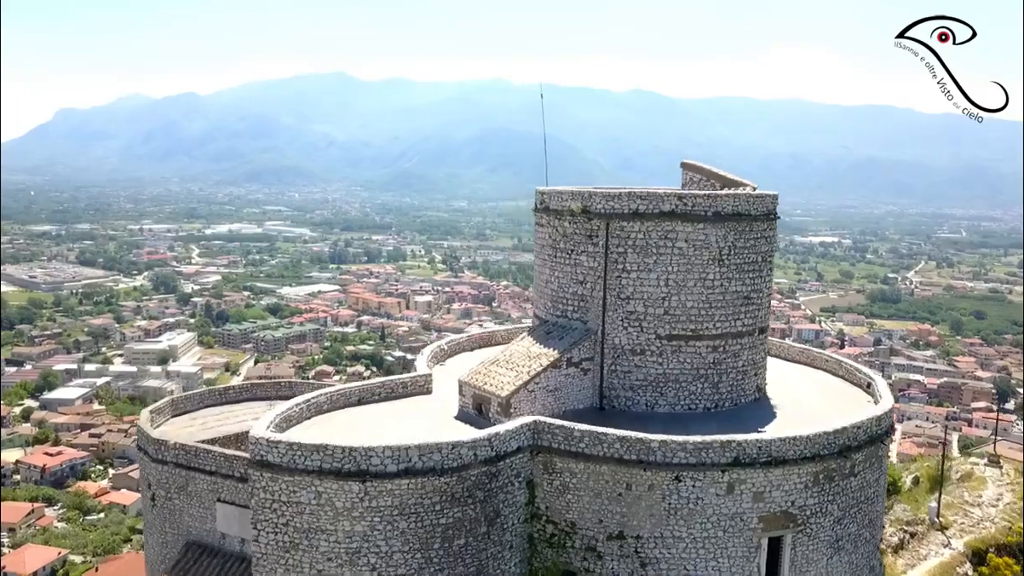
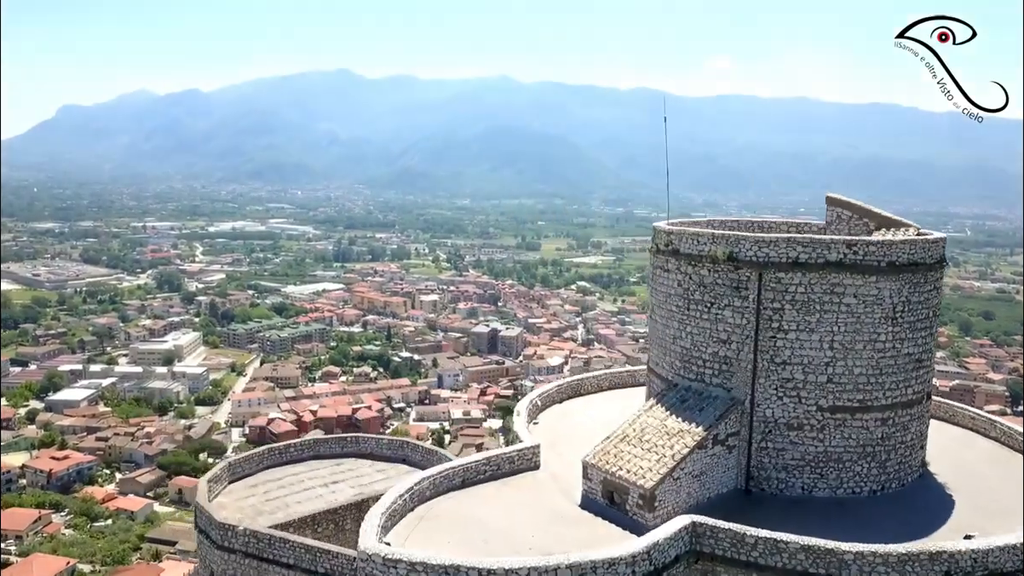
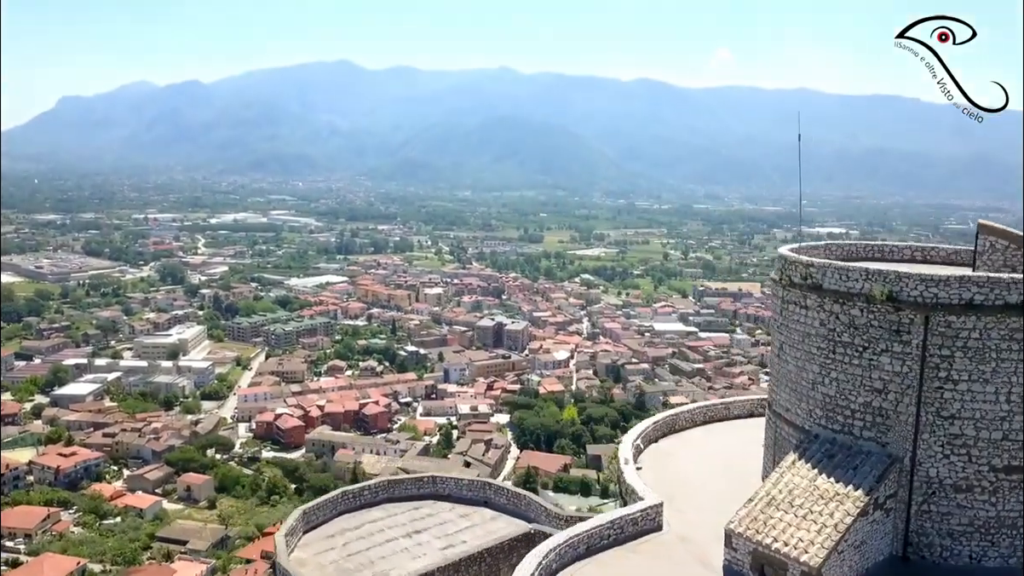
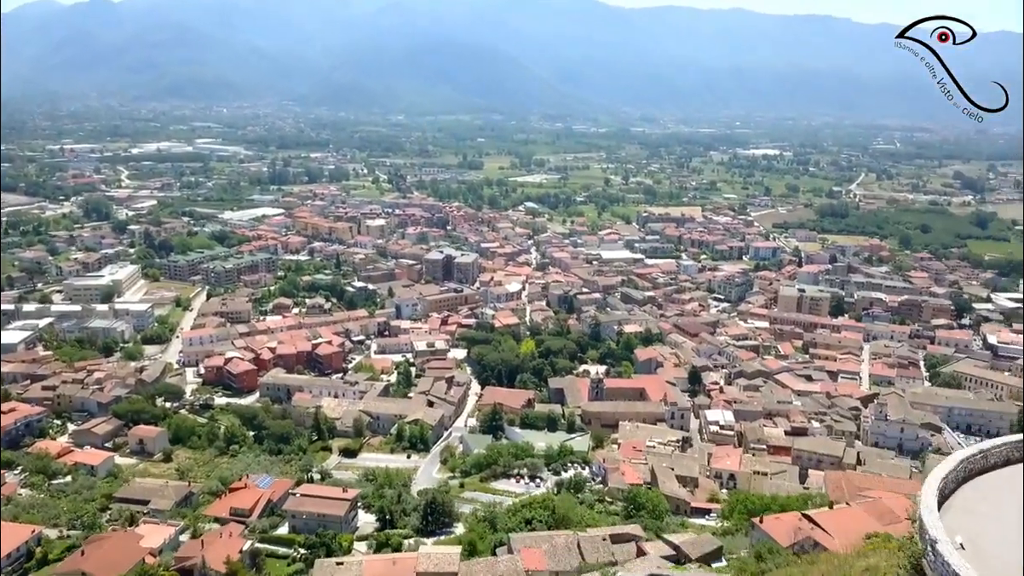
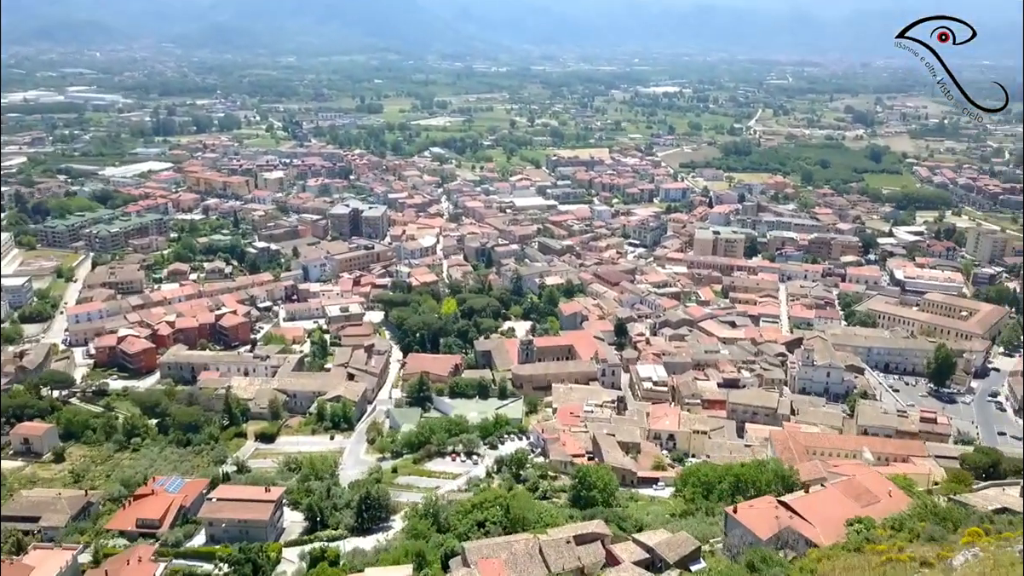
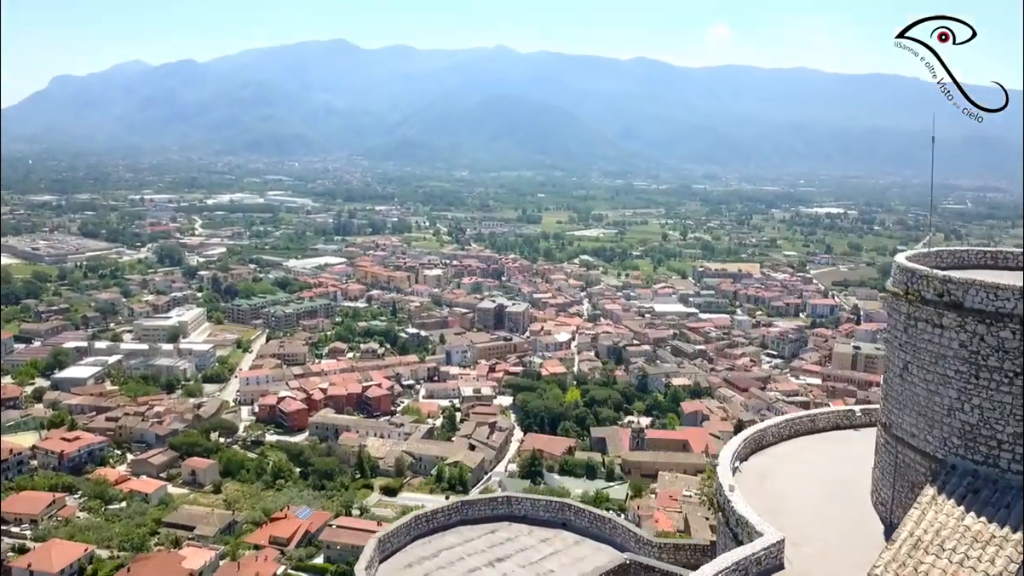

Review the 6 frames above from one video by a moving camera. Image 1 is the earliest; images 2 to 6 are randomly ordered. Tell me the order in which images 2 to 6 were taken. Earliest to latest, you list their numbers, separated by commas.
2, 3, 6, 4, 5
